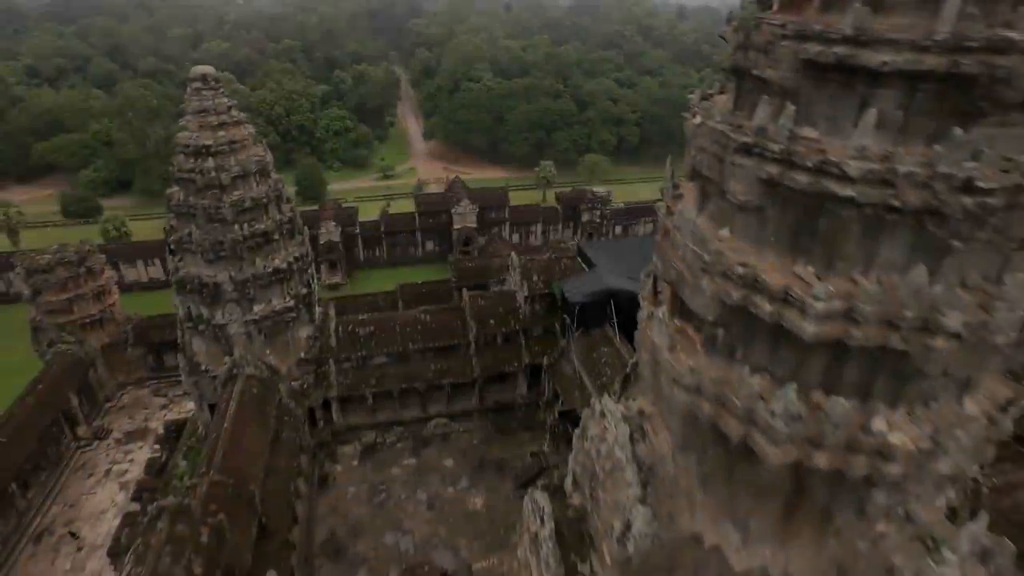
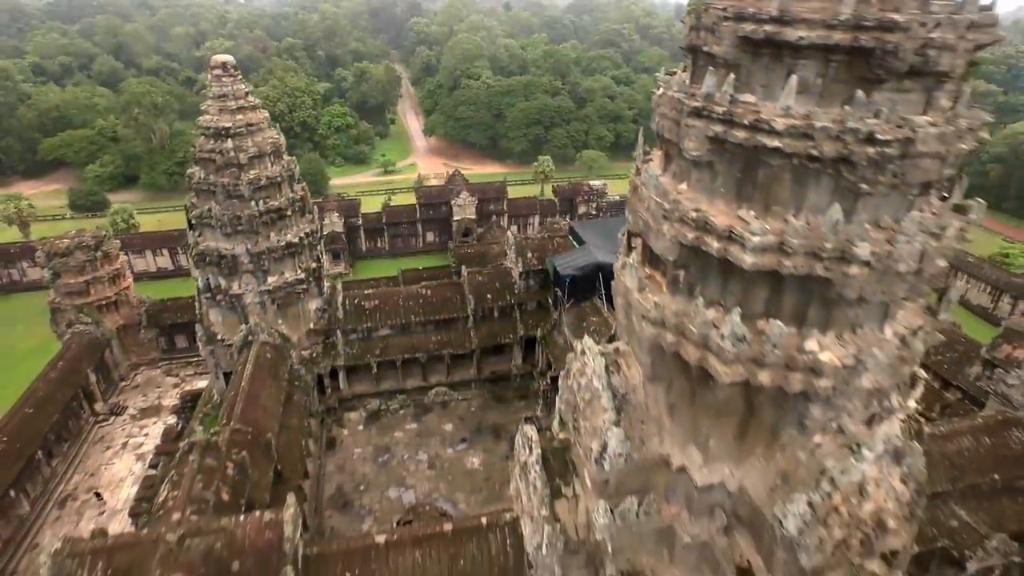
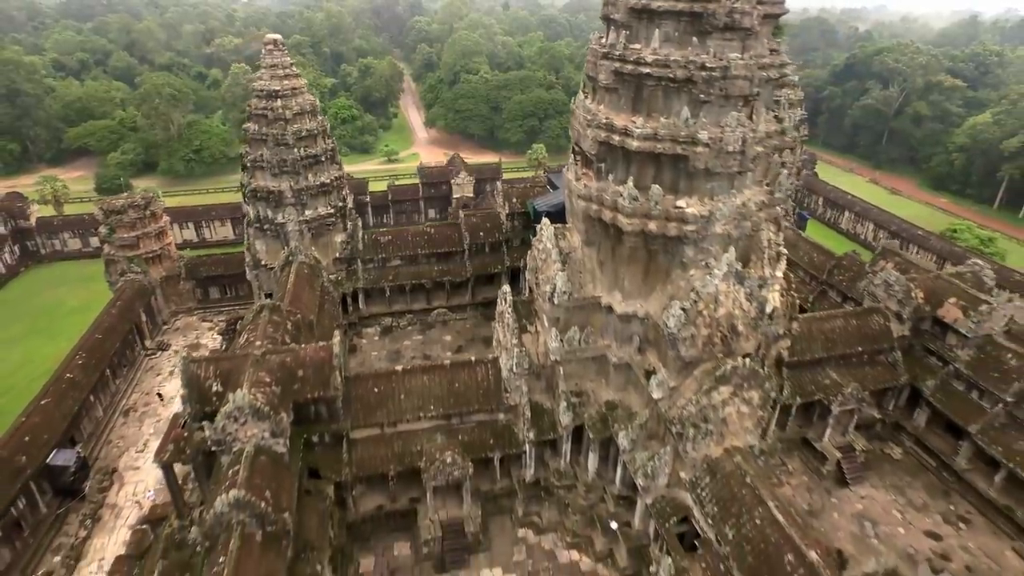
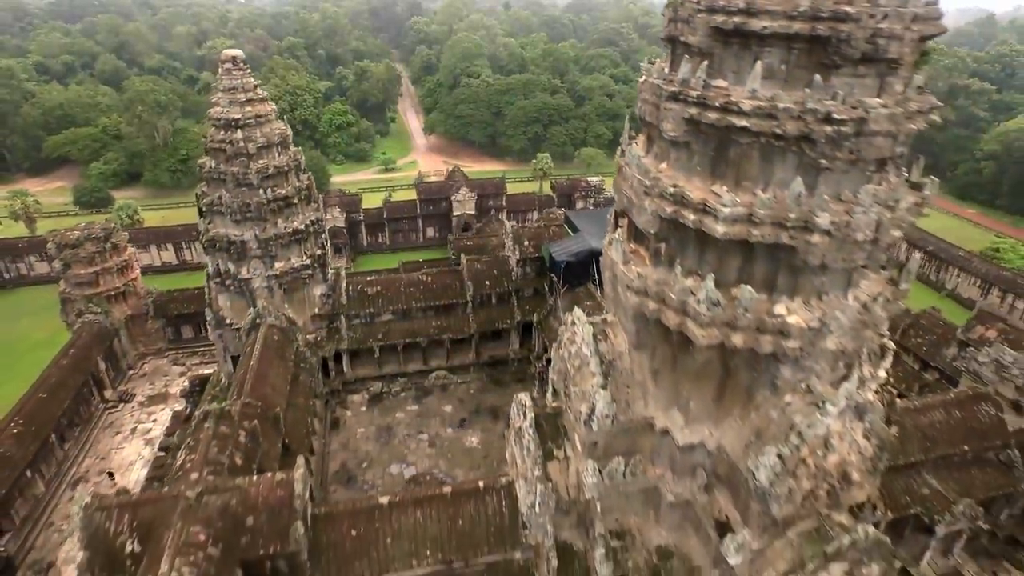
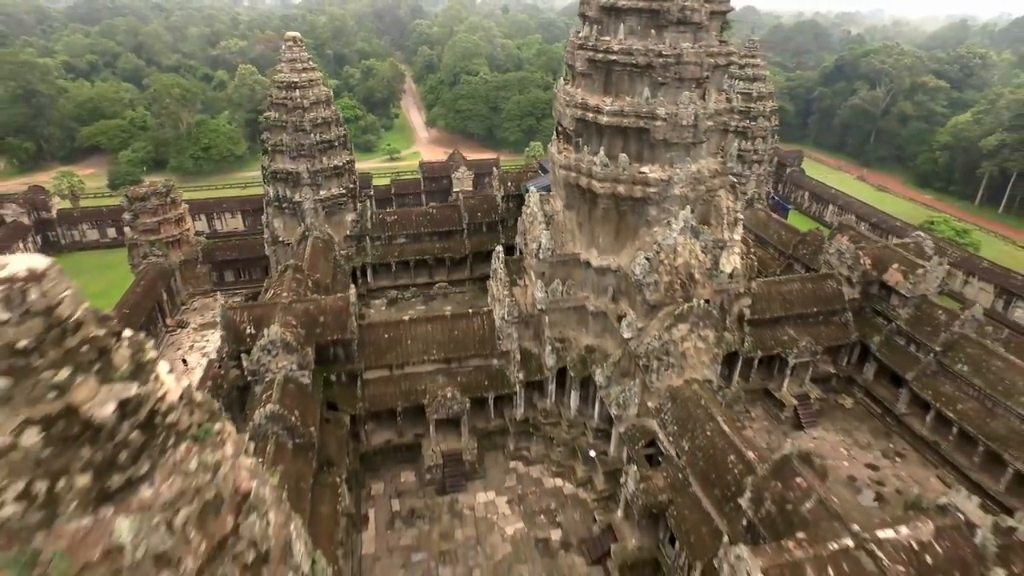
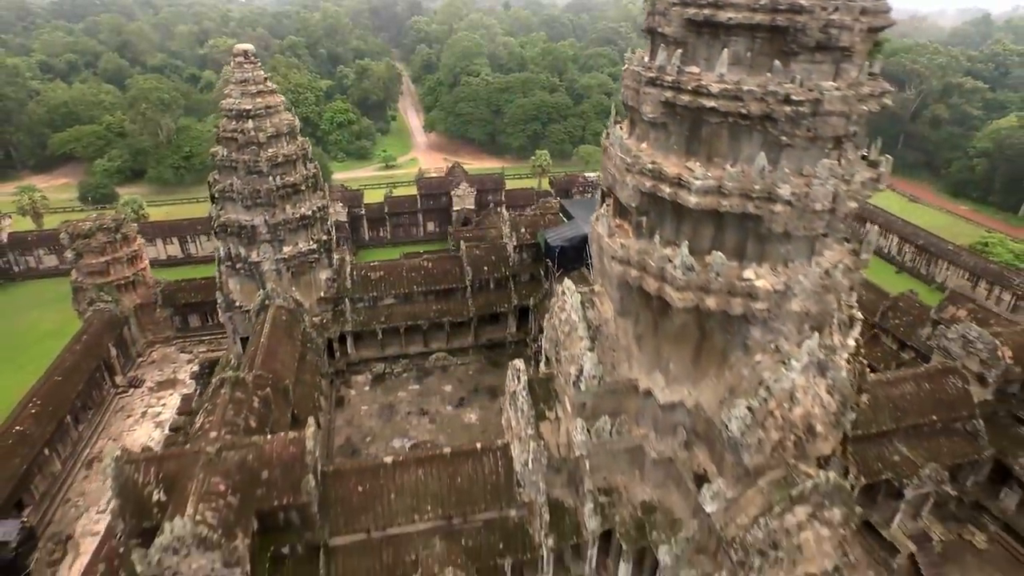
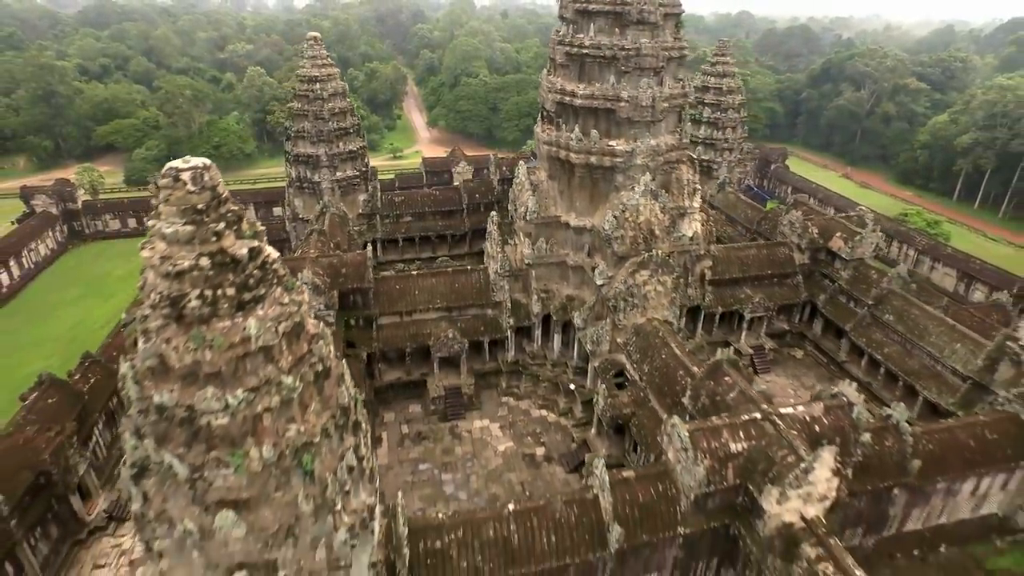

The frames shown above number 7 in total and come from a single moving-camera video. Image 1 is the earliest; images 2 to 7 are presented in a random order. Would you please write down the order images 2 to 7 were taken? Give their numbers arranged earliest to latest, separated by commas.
2, 4, 6, 3, 5, 7
